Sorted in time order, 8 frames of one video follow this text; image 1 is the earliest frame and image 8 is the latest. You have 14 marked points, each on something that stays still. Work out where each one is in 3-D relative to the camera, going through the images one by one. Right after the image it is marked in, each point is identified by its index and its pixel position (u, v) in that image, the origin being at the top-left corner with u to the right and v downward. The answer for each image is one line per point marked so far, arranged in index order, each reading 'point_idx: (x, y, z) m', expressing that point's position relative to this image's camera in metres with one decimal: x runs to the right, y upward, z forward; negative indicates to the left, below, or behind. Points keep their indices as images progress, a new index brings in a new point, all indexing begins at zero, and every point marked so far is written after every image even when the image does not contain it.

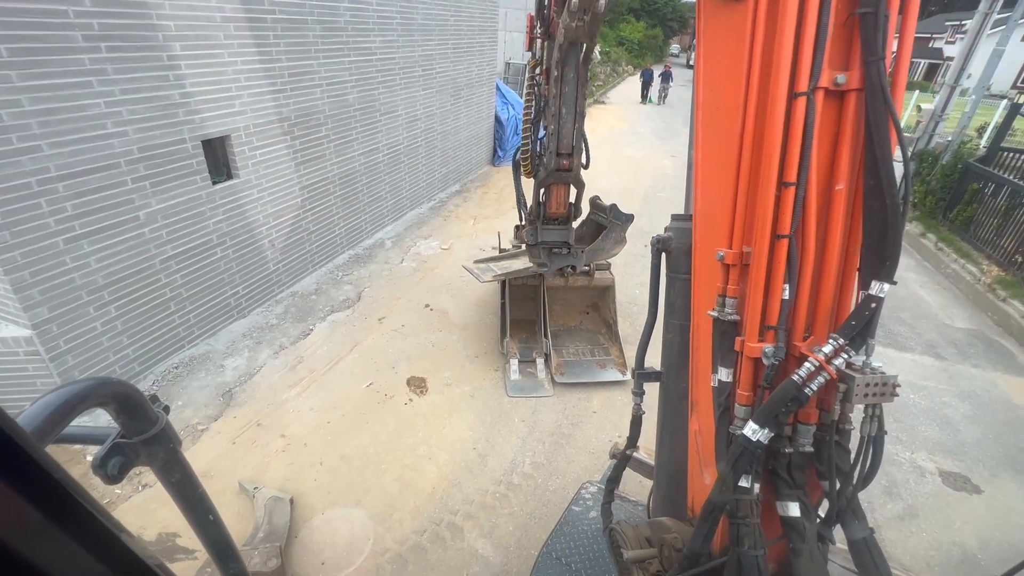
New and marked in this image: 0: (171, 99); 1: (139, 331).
0: (-2.4, +1.4, +3.9) m
1: (-2.7, -0.3, +3.9) m
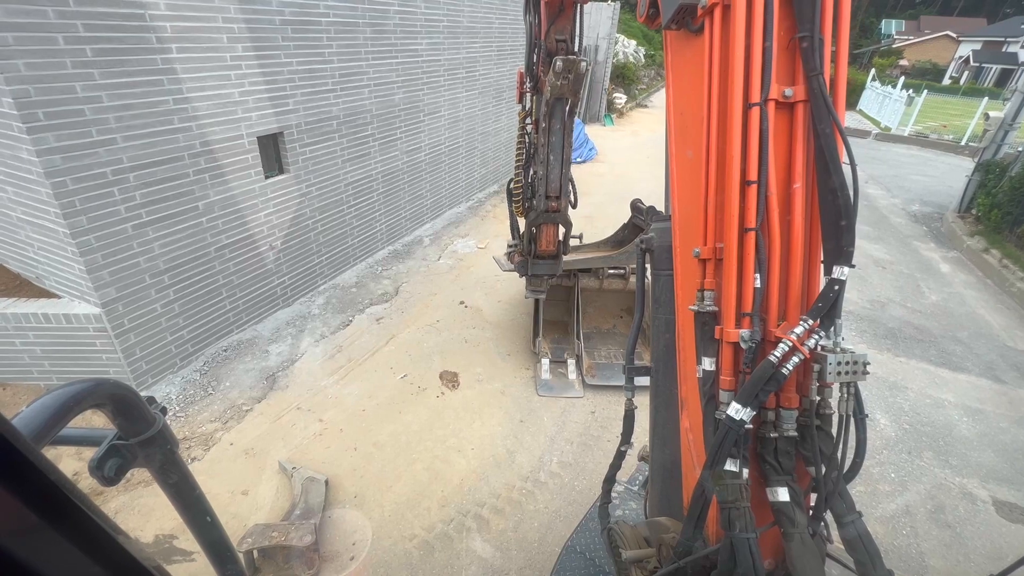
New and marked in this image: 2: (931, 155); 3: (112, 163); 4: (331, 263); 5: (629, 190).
0: (-2.1, +1.5, +4.1) m
1: (-2.5, -0.2, +4.2) m
2: (+10.1, +3.2, +12.9) m
3: (-2.5, +0.8, +3.4) m
4: (-1.9, +0.3, +5.6) m
5: (+2.1, +1.7, +9.5) m
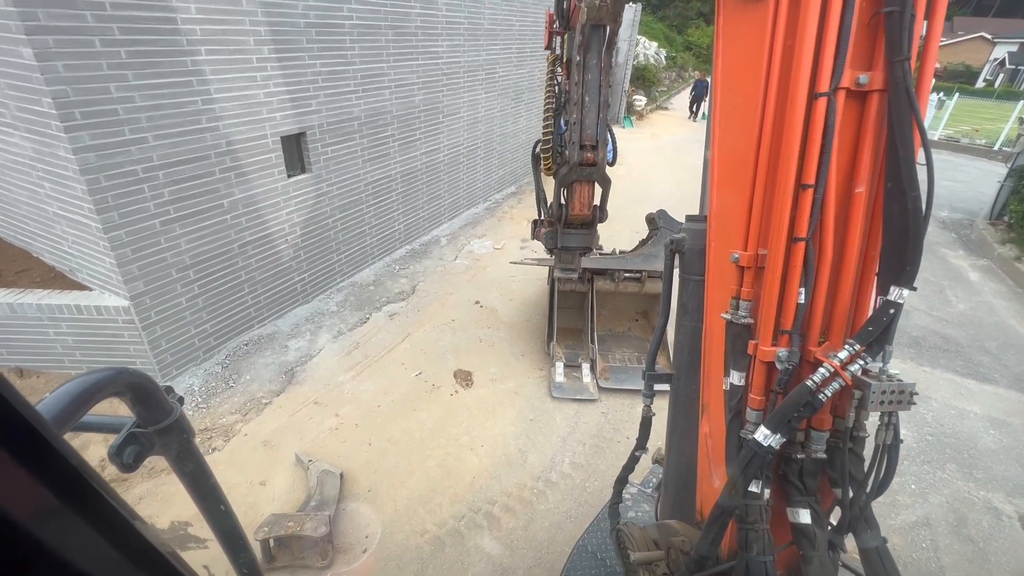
0: (-2.0, +1.5, +4.2) m
1: (-2.4, -0.2, +4.3) m
2: (+10.6, +3.0, +12.7) m
3: (-2.4, +0.8, +3.5) m
4: (-1.7, +0.3, +5.7) m
5: (+2.4, +1.7, +9.5) m
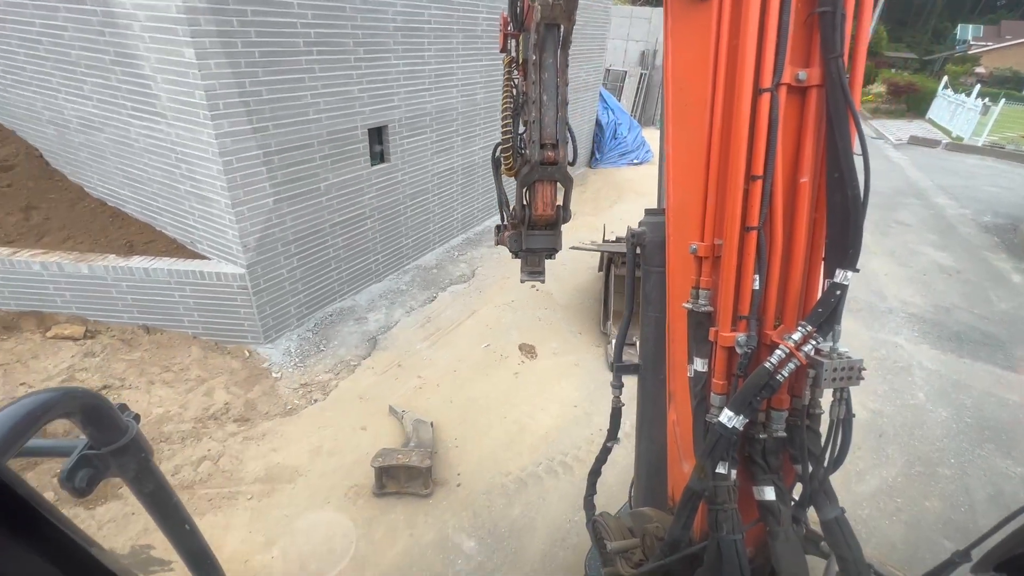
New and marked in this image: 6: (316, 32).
0: (-1.4, +1.7, +4.7) m
1: (-1.8, +0.1, +4.8) m
2: (+11.6, +2.9, +12.6) m
3: (-1.9, +1.1, +4.0) m
4: (-1.1, +0.5, +6.2) m
5: (+3.2, +1.8, +9.8) m
6: (-1.5, +2.0, +4.2) m
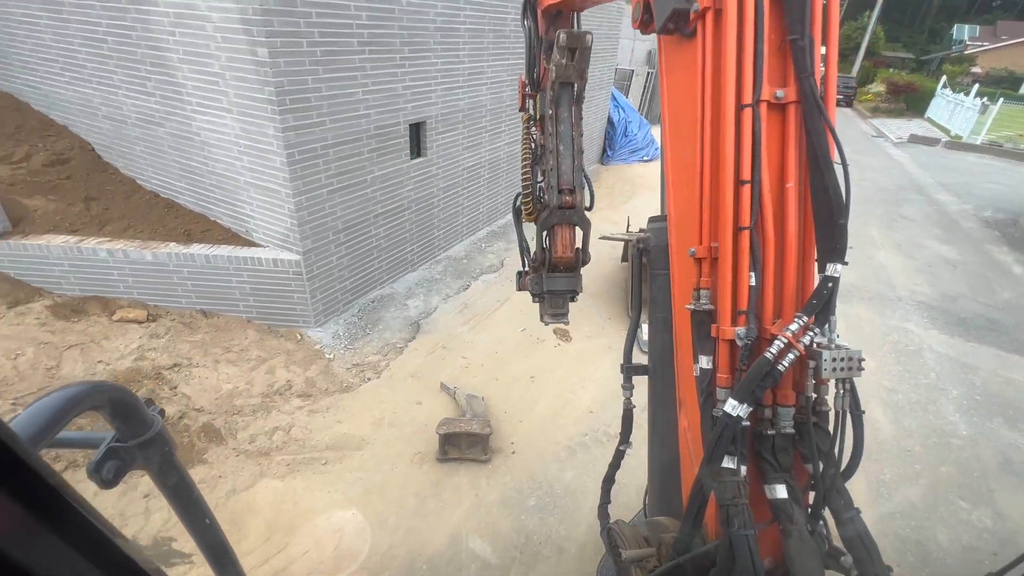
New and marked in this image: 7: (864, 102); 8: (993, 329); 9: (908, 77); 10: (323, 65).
0: (-1.1, +1.8, +5.0) m
1: (-1.5, +0.2, +5.1) m
2: (+11.8, +3.0, +12.9) m
3: (-1.5, +1.2, +4.3) m
4: (-0.8, +0.6, +6.5) m
5: (+3.5, +1.9, +10.1) m
6: (-1.2, +2.1, +4.5) m
7: (+13.1, +6.9, +20.0) m
8: (+5.1, -0.4, +5.6) m
9: (+14.4, +7.6, +19.5) m
10: (-1.5, +1.7, +4.1) m
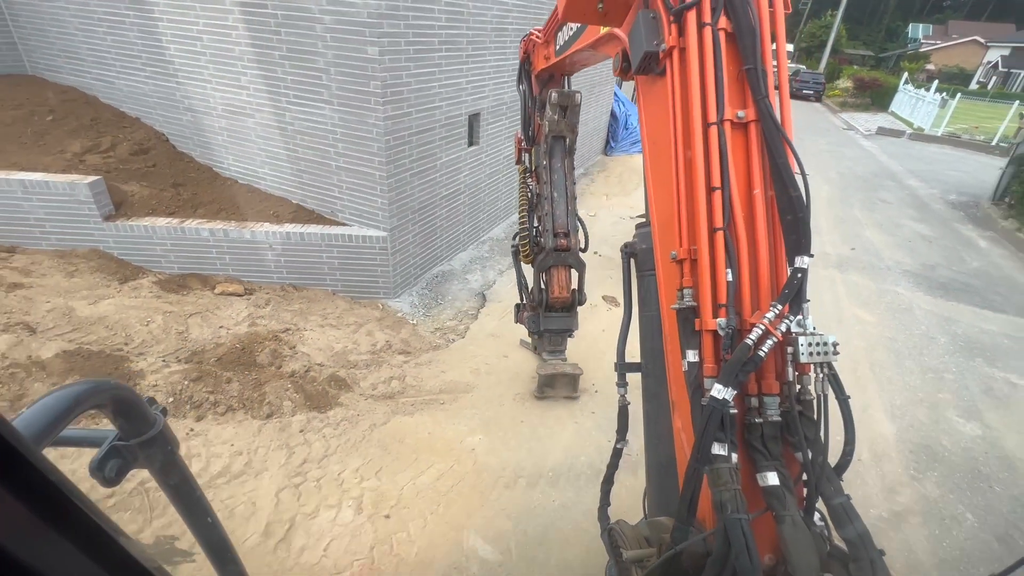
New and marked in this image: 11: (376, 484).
0: (-0.5, +2.1, +5.6) m
1: (-0.9, +0.4, +5.7) m
2: (+11.9, +3.6, +14.2) m
3: (-1.0, +1.4, +4.9) m
4: (-0.3, +0.9, +7.1) m
5: (+3.8, +2.3, +10.9) m
6: (-0.6, +2.4, +5.1) m
7: (+12.7, +7.5, +21.3) m
8: (+5.6, 0.0, +6.6) m
9: (+14.0, +8.3, +20.8) m
10: (-0.9, +2.0, +4.7) m
11: (-0.8, -1.2, +3.4) m
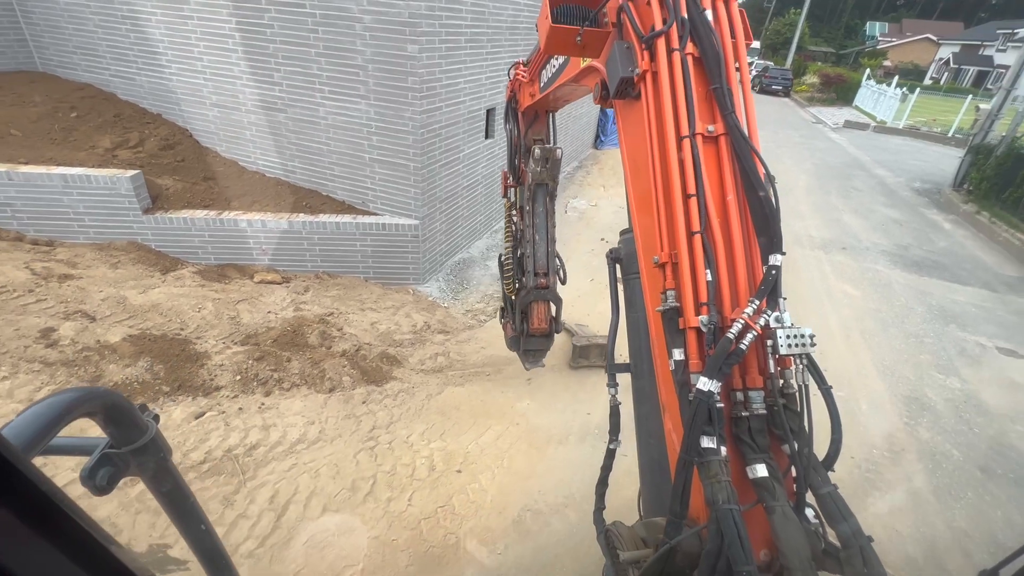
0: (-0.4, +2.3, +5.9) m
1: (-0.7, +0.6, +6.0) m
2: (+11.6, +4.1, +15.2) m
3: (-0.7, +1.6, +5.2) m
4: (-0.2, +1.1, +7.4) m
5: (+3.6, +2.6, +11.5) m
6: (-0.4, +2.6, +5.4) m
7: (+11.9, +8.1, +22.3) m
8: (+5.8, +0.3, +7.3) m
9: (+13.2, +8.9, +21.9) m
10: (-0.7, +2.1, +5.0) m
11: (-0.5, -1.1, +3.7) m
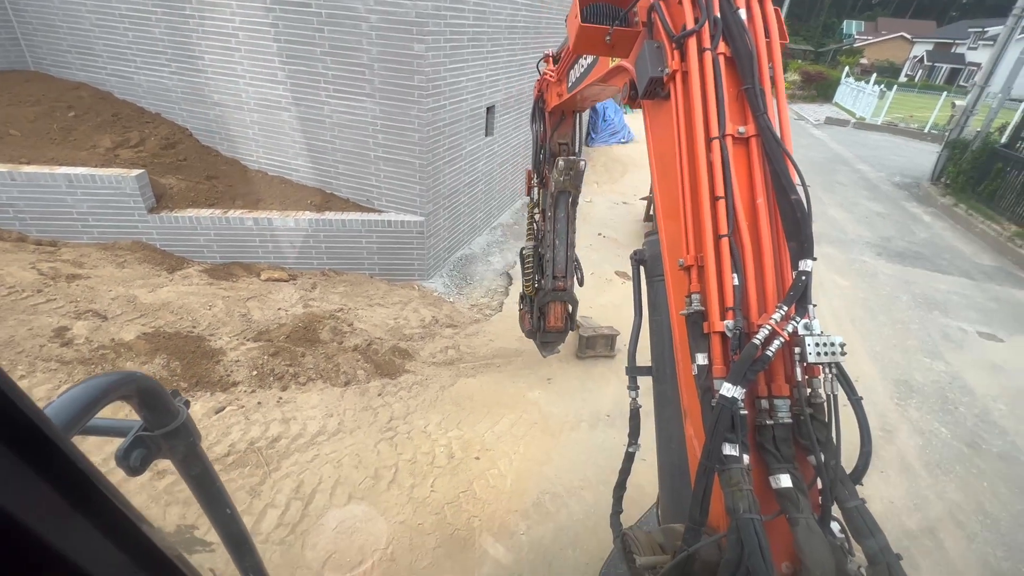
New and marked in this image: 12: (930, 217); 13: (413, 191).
0: (-0.4, +2.3, +6.0) m
1: (-0.7, +0.6, +6.1) m
2: (+11.2, +4.3, +15.6) m
3: (-0.7, +1.6, +5.3) m
4: (-0.2, +1.1, +7.5) m
5: (+3.5, +2.7, +11.7) m
6: (-0.4, +2.6, +5.5) m
7: (+11.3, +8.4, +22.7) m
8: (+5.7, +0.4, +7.6) m
9: (+12.6, +9.2, +22.4) m
10: (-0.6, +2.2, +5.1) m
11: (-0.4, -1.0, +3.8) m
12: (+7.3, +1.2, +9.4) m
13: (-1.0, +1.0, +5.4) m
